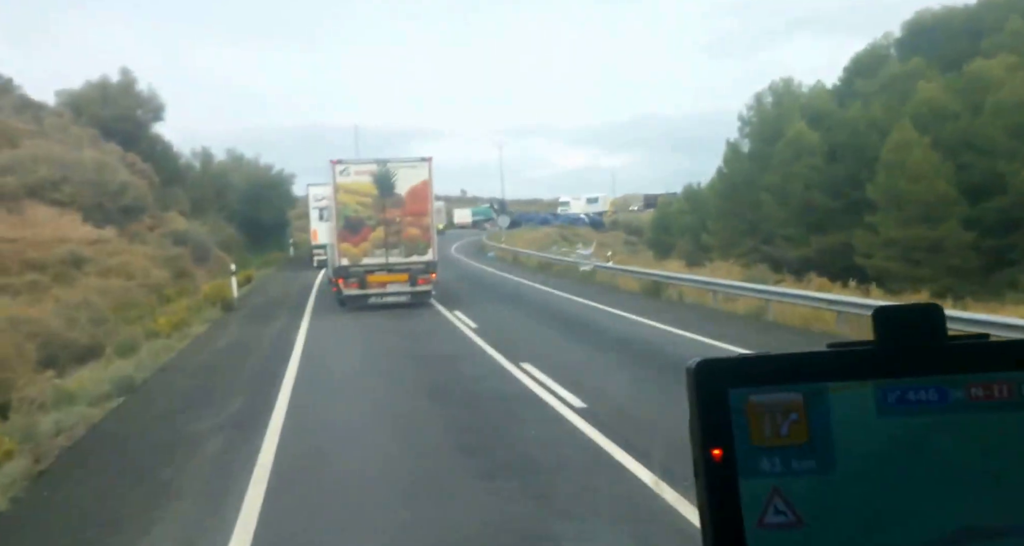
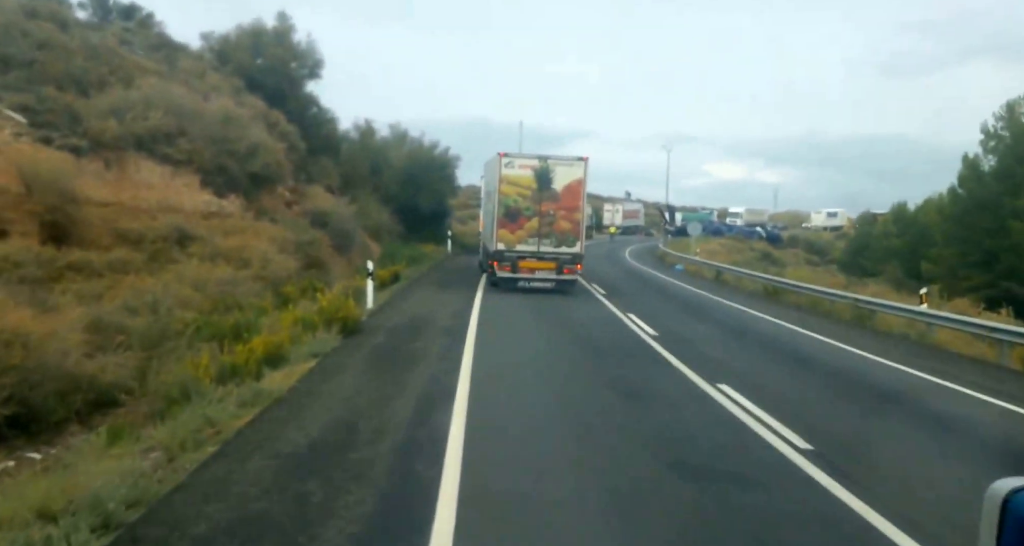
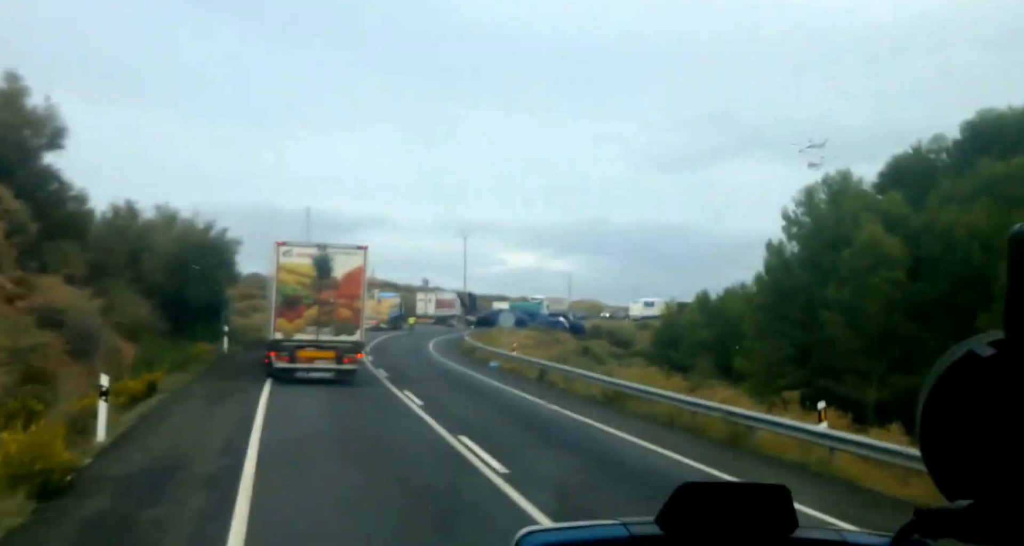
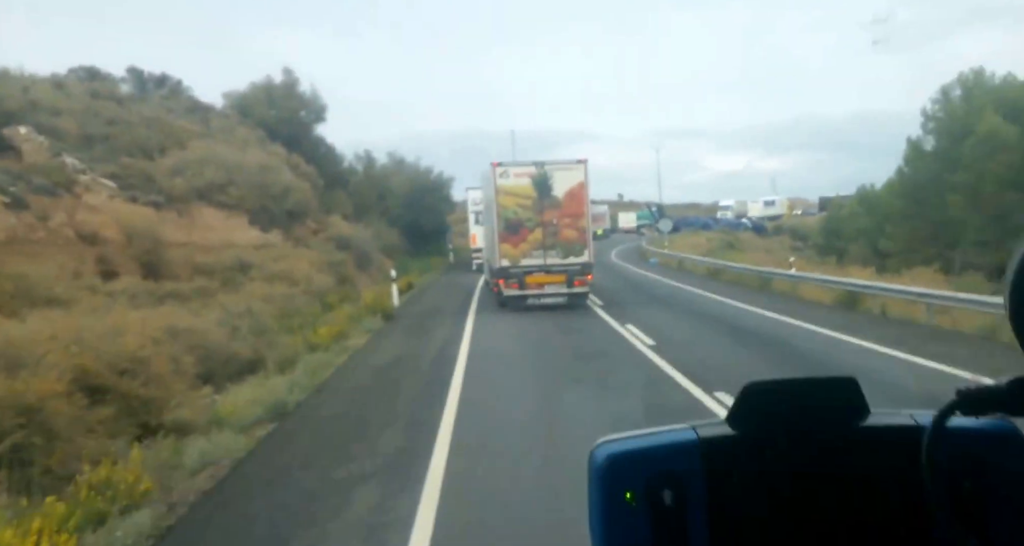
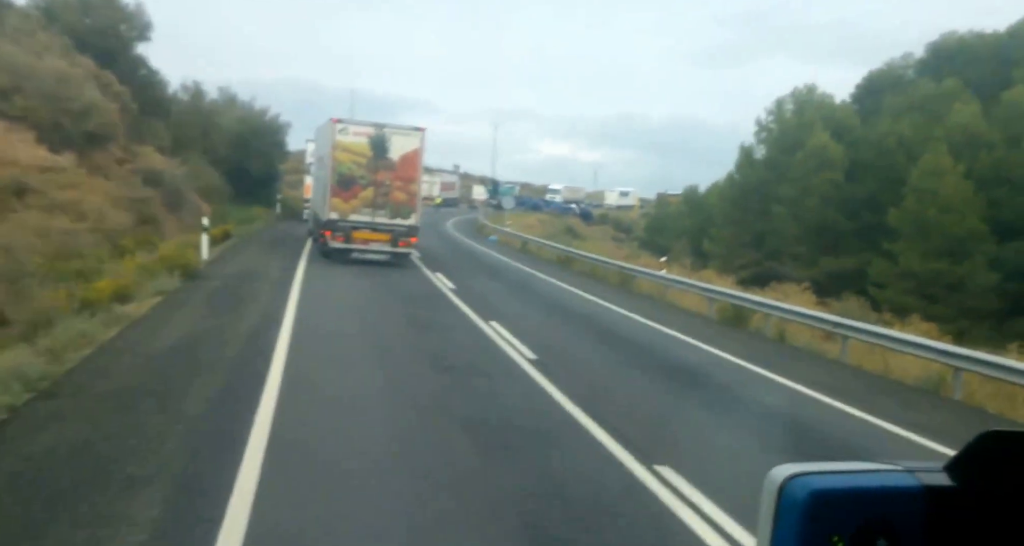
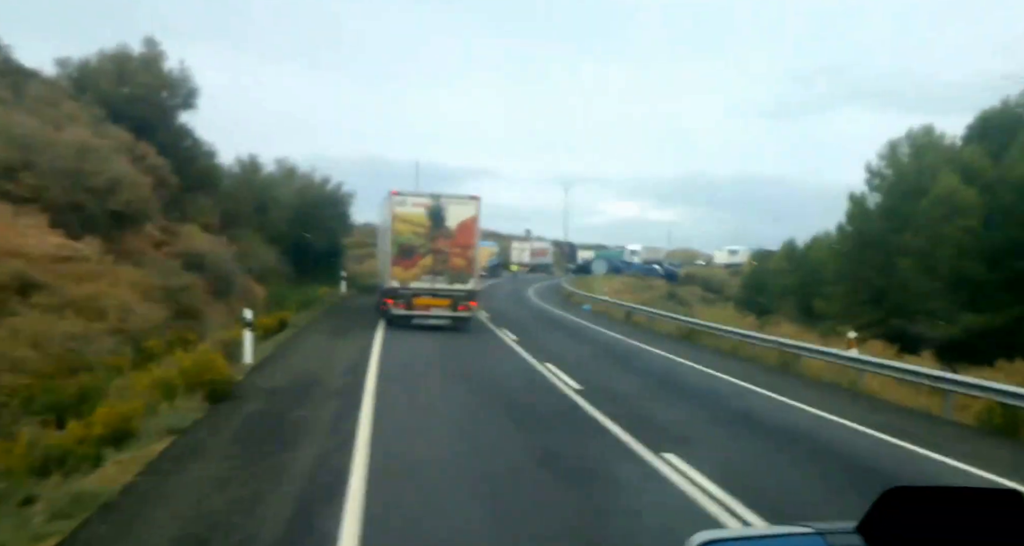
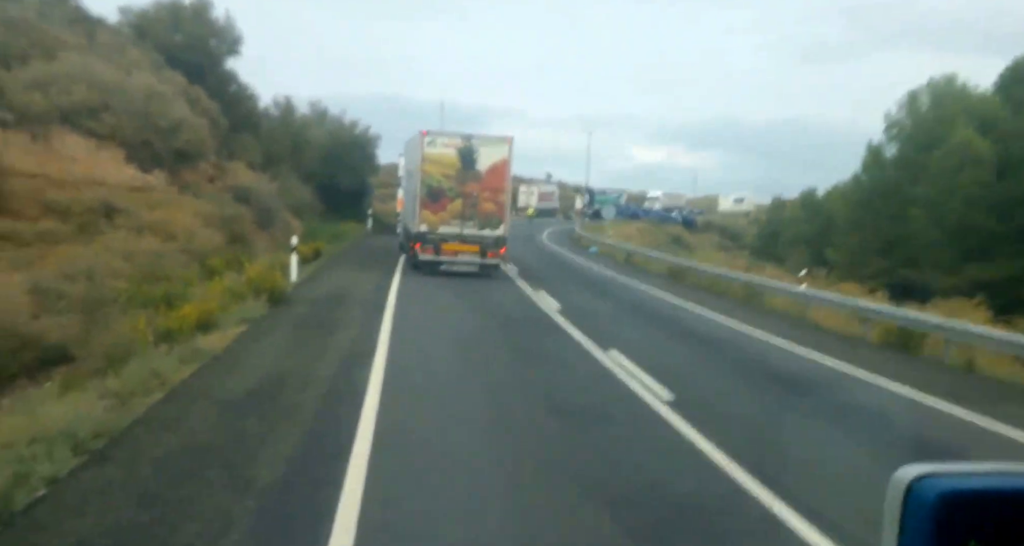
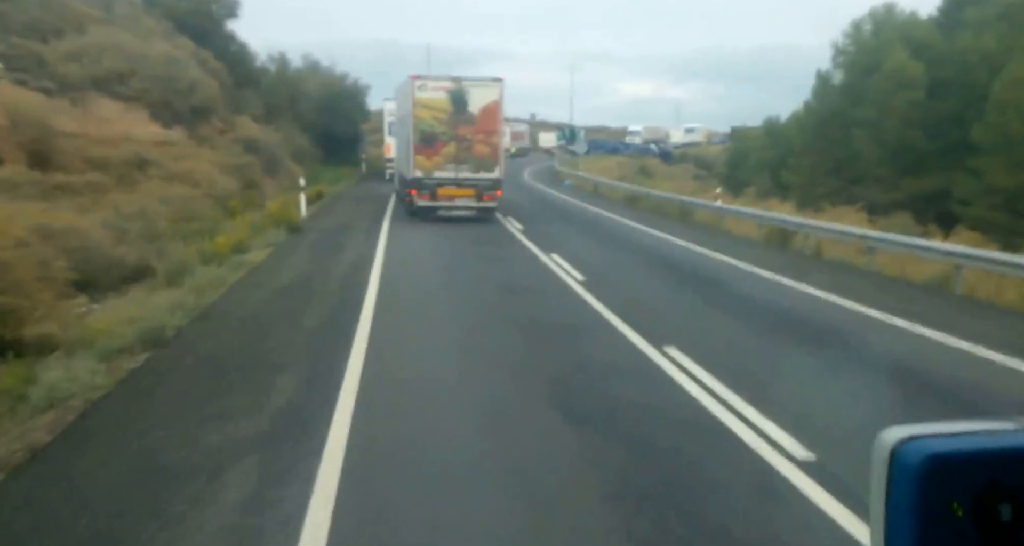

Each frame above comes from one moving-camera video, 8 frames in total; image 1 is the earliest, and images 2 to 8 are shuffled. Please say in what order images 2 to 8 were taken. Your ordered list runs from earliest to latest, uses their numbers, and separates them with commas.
4, 8, 5, 7, 2, 6, 3
